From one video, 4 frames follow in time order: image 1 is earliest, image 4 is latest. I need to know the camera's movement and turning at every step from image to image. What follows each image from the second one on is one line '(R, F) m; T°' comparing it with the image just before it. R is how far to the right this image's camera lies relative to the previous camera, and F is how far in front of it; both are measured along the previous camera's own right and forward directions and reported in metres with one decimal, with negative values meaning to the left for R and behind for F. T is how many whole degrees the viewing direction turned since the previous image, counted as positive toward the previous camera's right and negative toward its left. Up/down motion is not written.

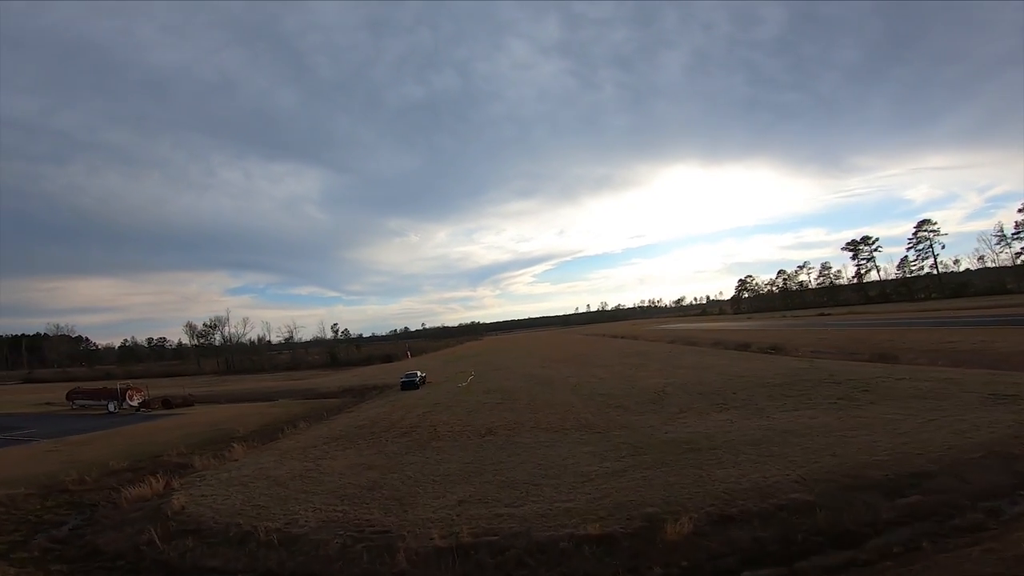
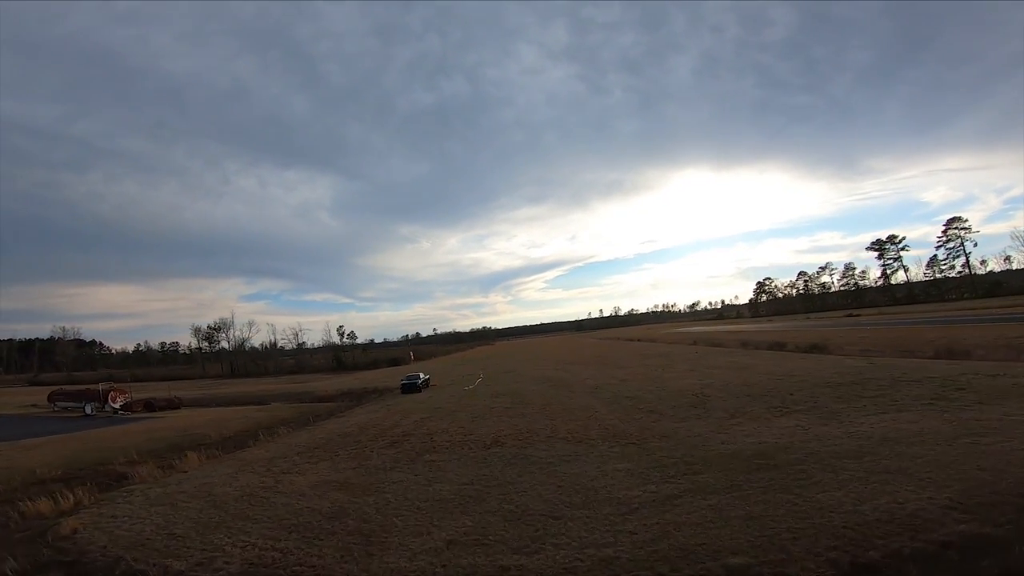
(0.0, +5.1) m; -1°
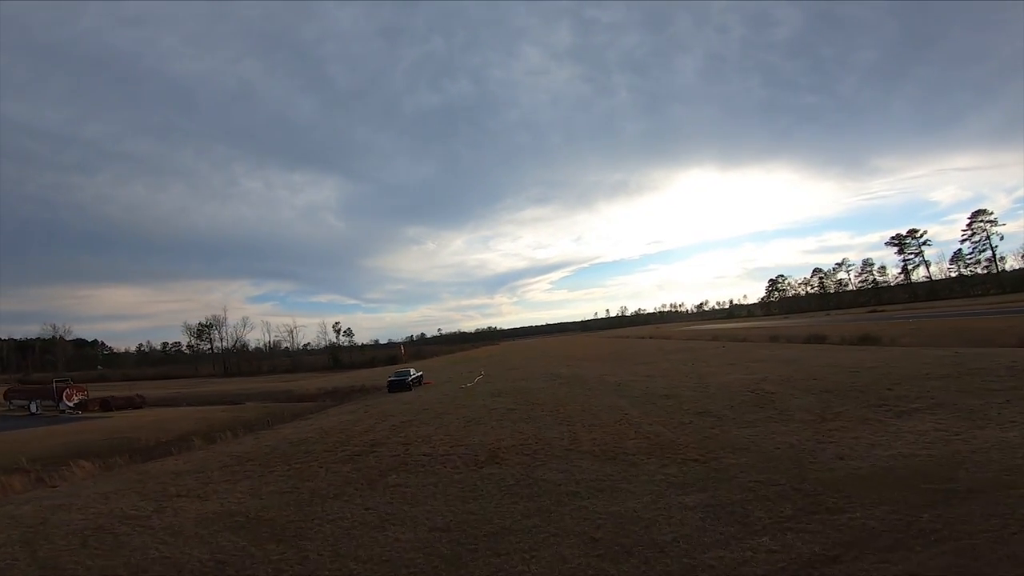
(+0.1, +6.5) m; -1°
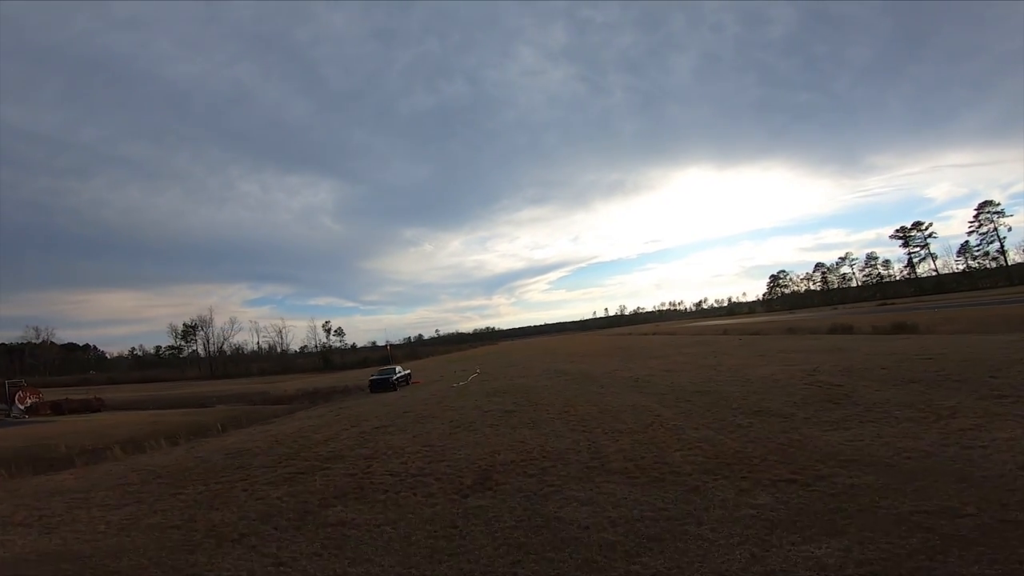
(0.0, +4.6) m; 0°
